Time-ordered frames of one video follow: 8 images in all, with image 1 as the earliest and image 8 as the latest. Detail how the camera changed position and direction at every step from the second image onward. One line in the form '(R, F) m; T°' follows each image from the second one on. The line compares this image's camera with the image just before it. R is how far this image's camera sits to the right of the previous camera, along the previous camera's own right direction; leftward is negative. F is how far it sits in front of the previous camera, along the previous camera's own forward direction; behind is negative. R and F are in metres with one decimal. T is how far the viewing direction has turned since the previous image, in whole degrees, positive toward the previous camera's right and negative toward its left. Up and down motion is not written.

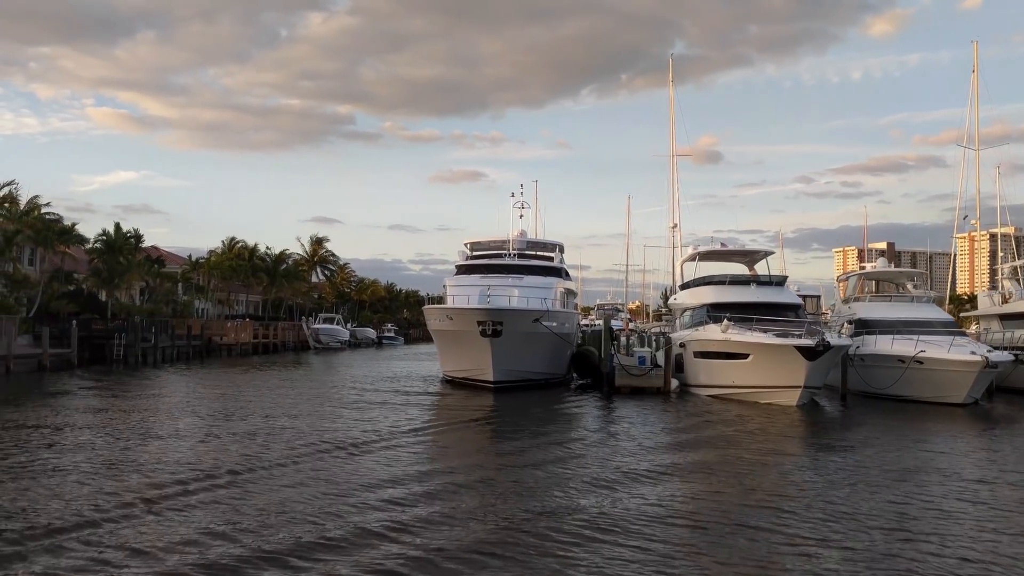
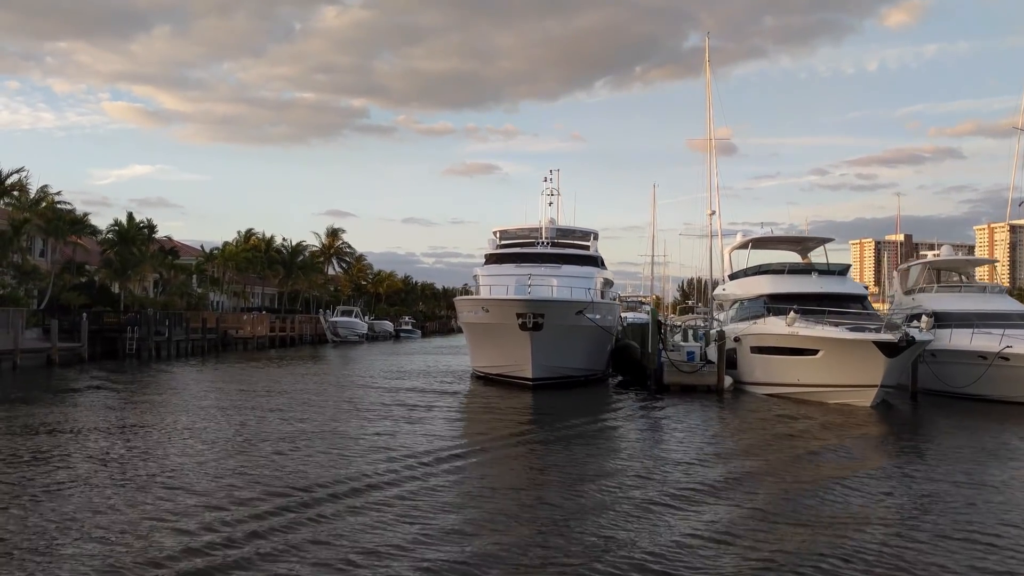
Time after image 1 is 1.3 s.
(-0.5, +1.6) m; -1°
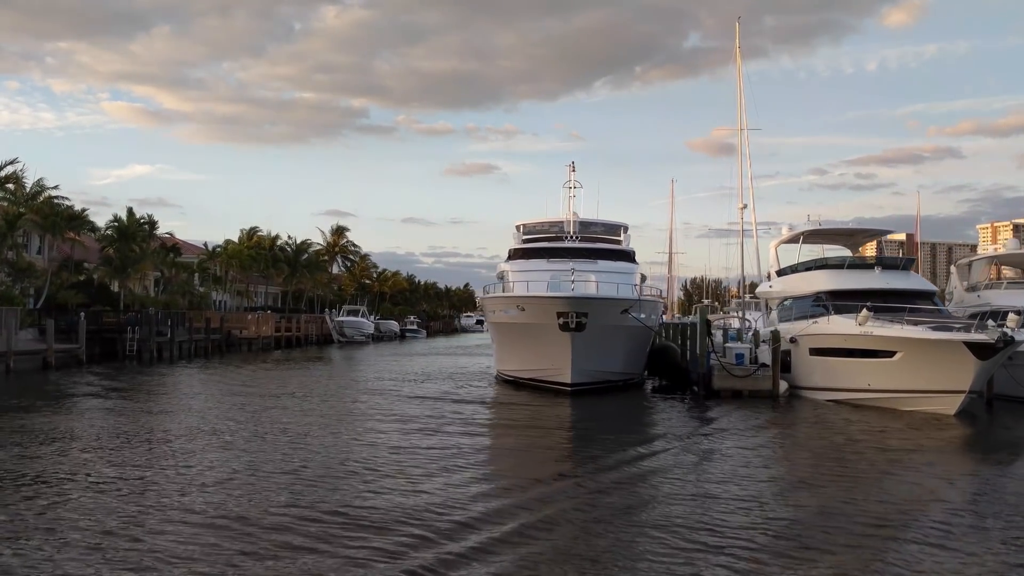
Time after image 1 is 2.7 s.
(-0.7, +1.6) m; 0°
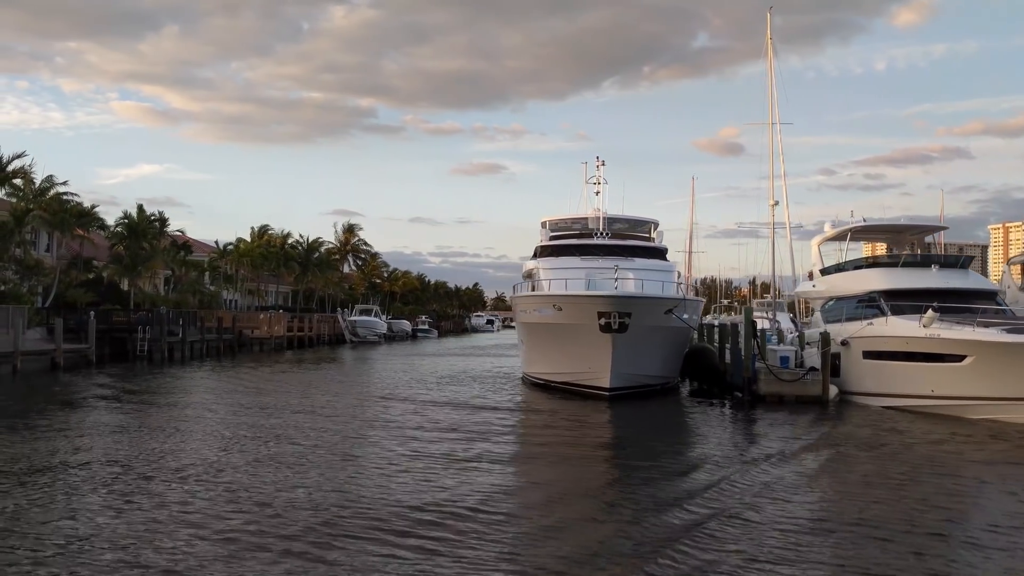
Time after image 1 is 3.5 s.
(-0.5, +1.0) m; 0°
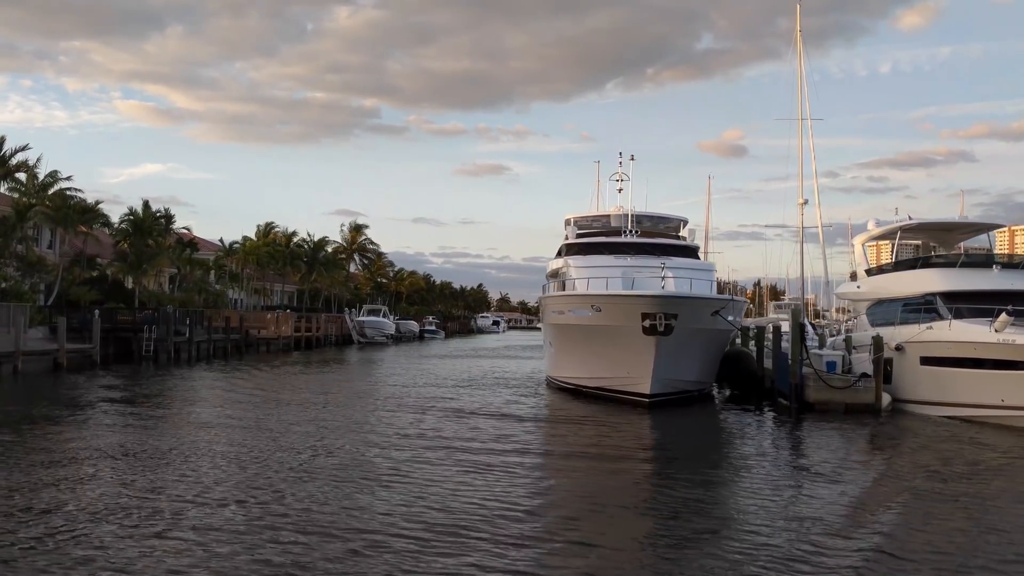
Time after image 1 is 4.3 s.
(-0.5, +1.0) m; 0°
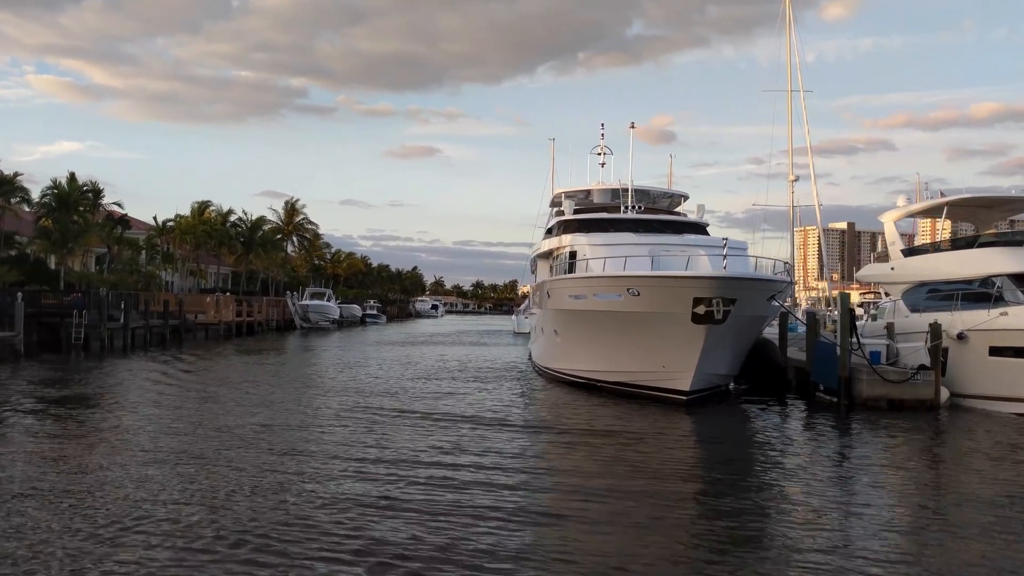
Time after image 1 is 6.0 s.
(-1.2, +2.3) m; +4°
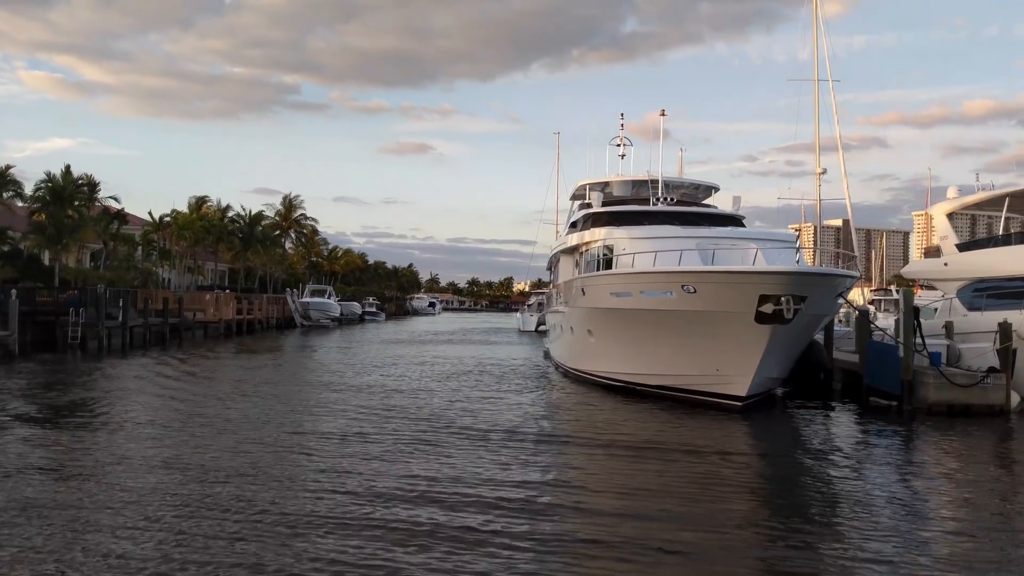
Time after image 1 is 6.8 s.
(-0.6, +1.1) m; 0°
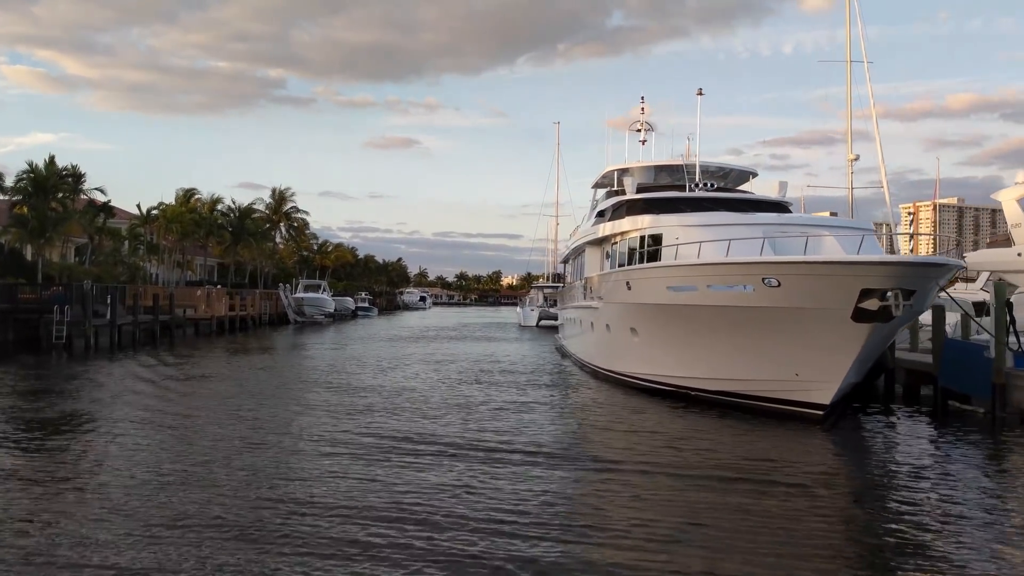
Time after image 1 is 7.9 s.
(-0.7, +1.5) m; +1°
